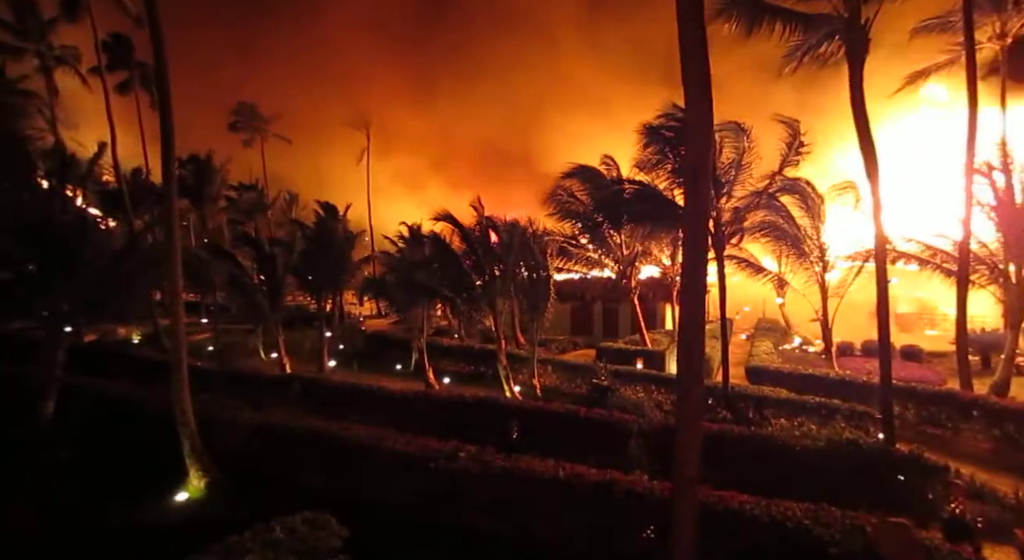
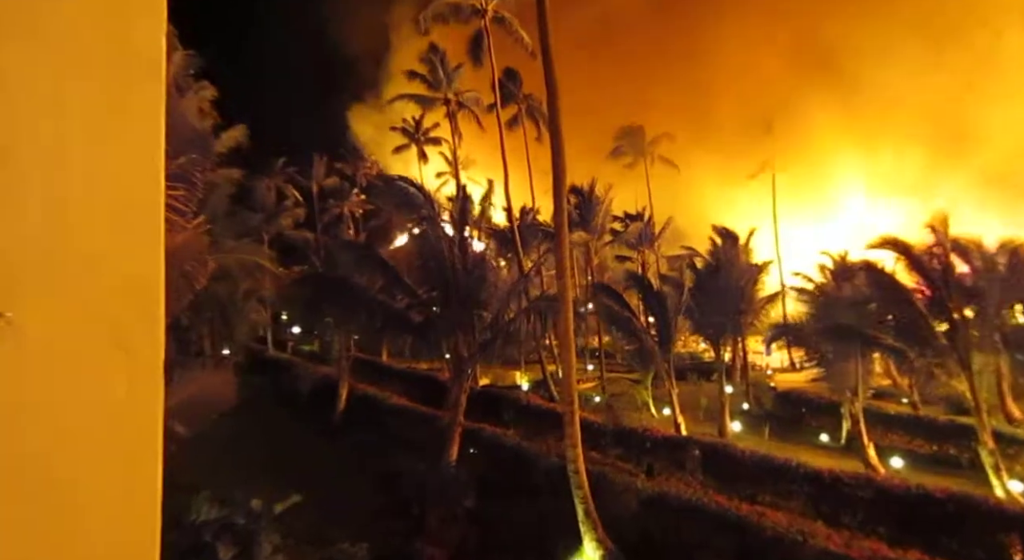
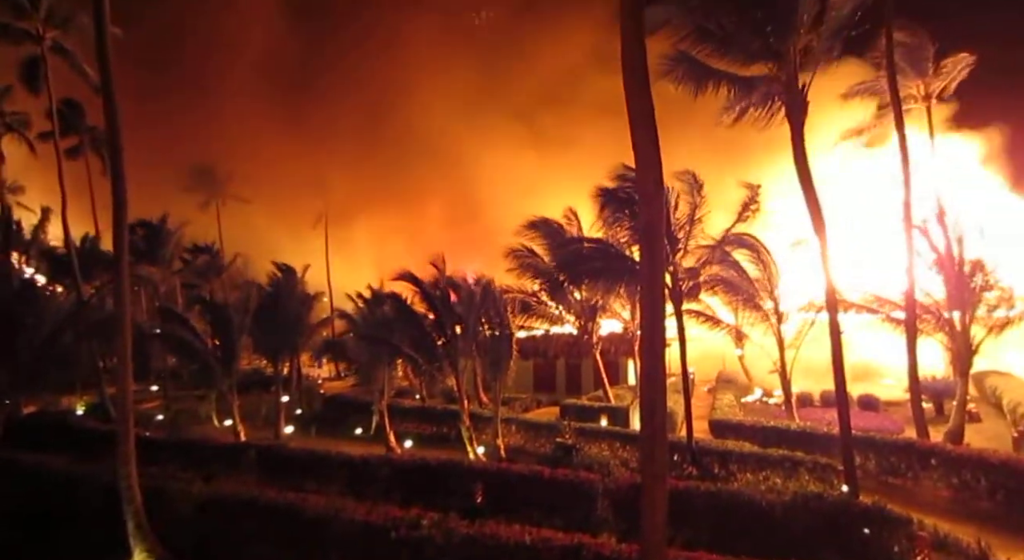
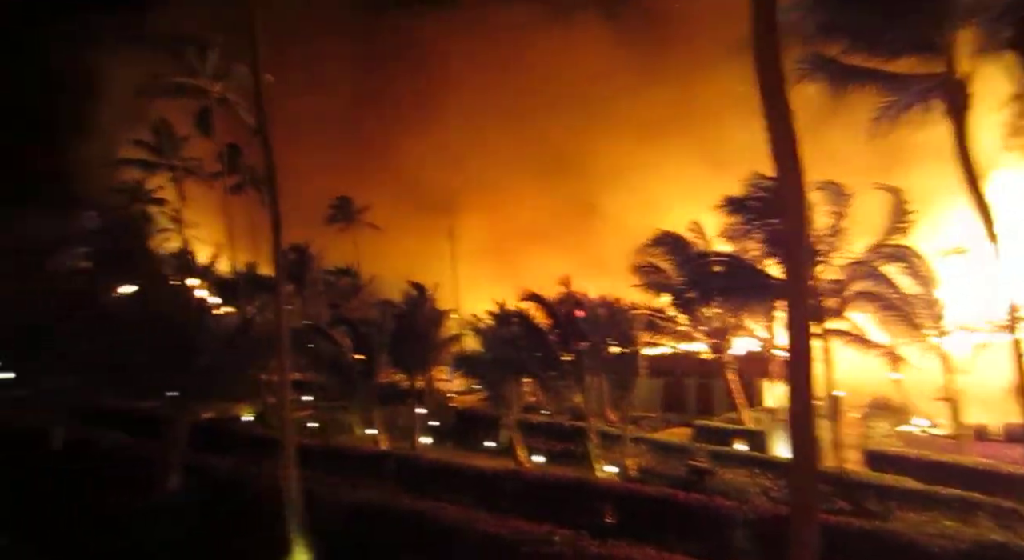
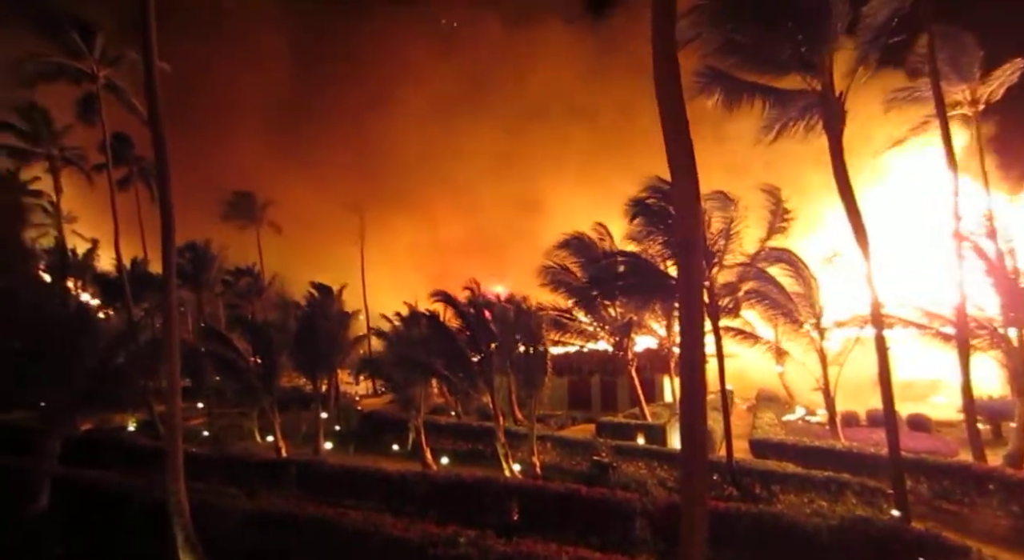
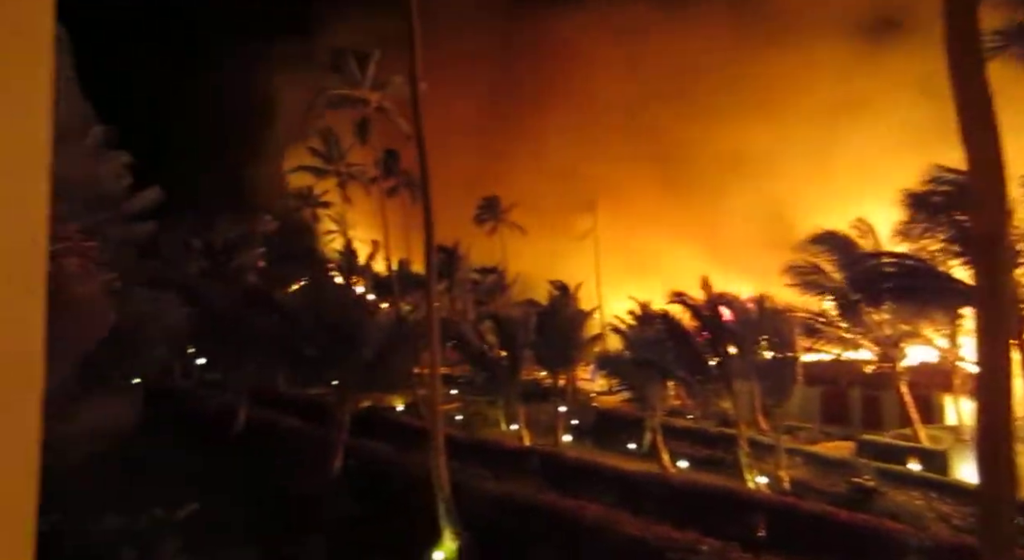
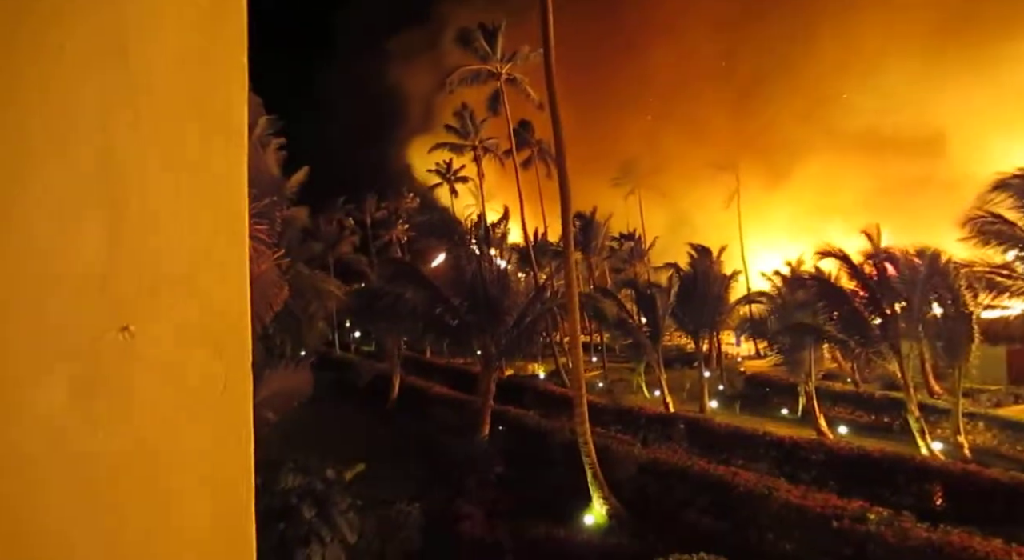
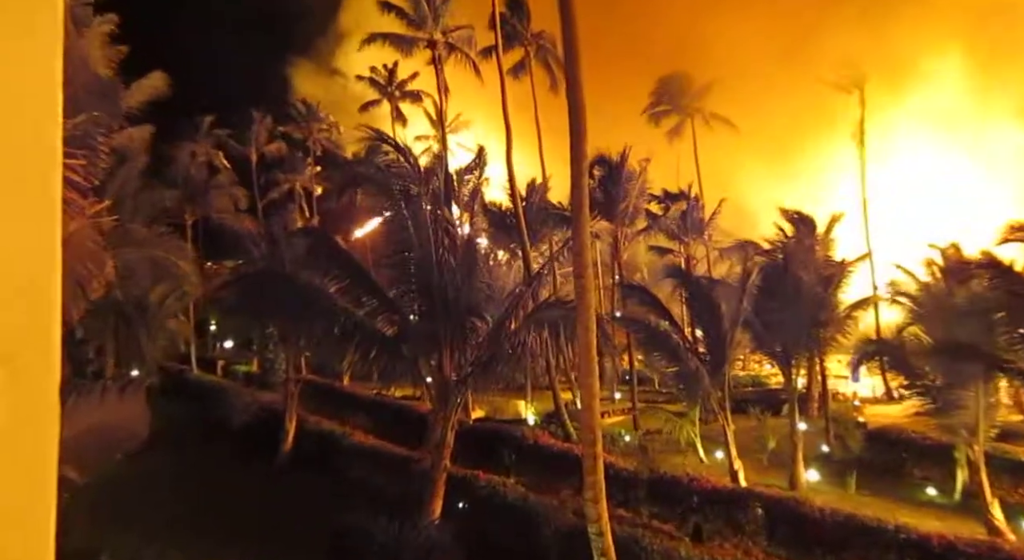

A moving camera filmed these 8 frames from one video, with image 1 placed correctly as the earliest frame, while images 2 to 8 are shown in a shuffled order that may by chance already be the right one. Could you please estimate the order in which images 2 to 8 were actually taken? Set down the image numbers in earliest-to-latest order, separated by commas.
3, 5, 4, 6, 7, 2, 8
